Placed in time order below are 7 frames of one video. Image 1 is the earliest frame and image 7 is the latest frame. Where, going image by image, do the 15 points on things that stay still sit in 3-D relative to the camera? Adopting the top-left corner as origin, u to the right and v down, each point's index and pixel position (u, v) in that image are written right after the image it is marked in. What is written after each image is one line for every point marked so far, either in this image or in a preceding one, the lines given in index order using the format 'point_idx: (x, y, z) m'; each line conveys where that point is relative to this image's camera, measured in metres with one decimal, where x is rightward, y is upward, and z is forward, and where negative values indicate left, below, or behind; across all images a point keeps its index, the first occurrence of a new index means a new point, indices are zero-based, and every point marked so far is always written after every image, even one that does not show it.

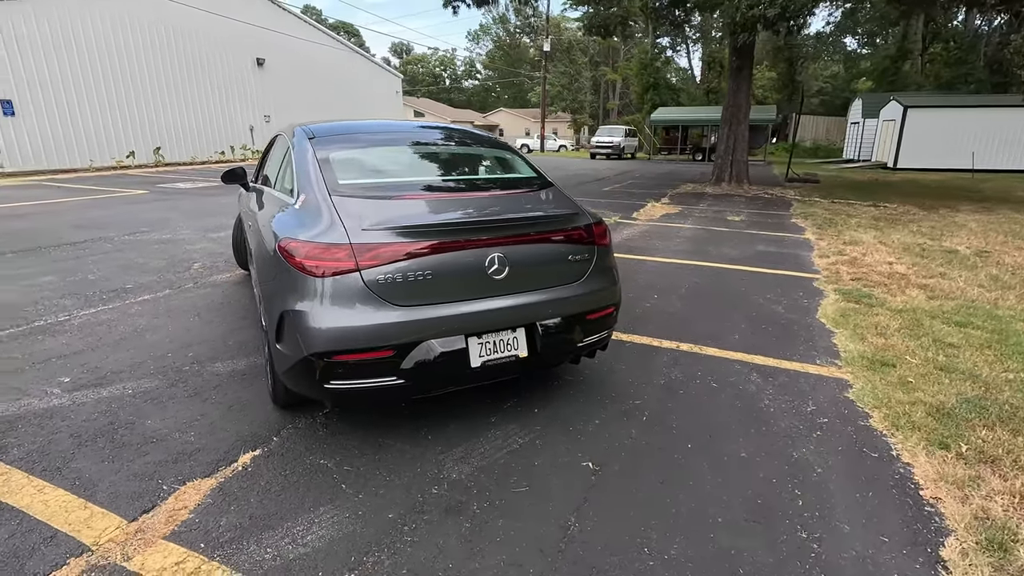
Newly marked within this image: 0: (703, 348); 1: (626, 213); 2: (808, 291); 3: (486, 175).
0: (+1.3, -0.4, +3.6) m
1: (+2.1, +1.4, +9.8) m
2: (+2.8, 0.0, +5.0) m
3: (-0.2, +0.7, +3.2) m
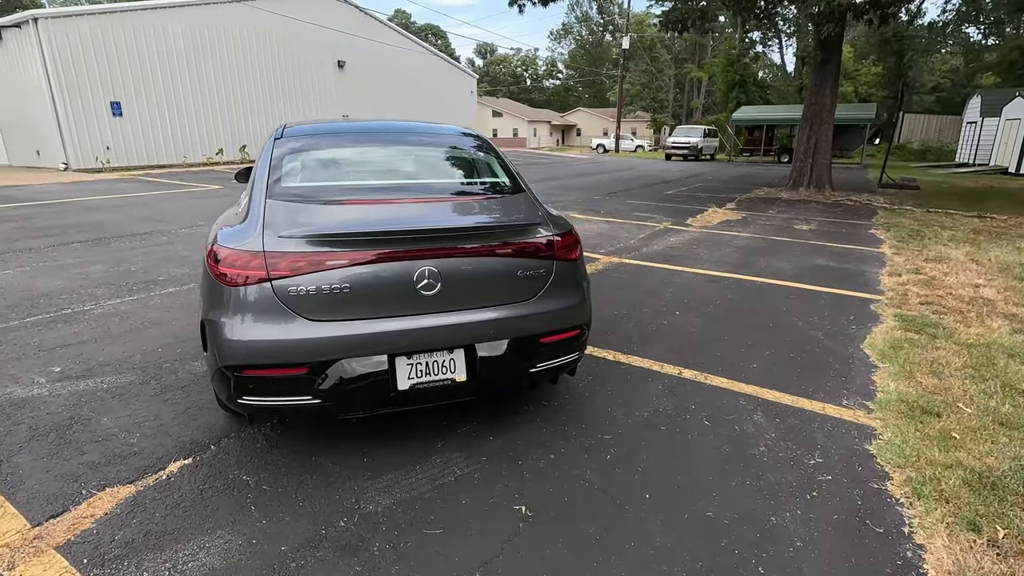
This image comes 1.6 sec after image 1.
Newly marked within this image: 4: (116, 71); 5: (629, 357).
0: (+1.2, -0.5, +3.2) m
1: (+2.9, +1.2, +9.2) m
2: (+2.9, -0.2, +4.4) m
3: (-0.3, +0.6, +3.0) m
4: (-11.9, +6.5, +16.0) m
5: (+0.8, -0.4, +3.5) m
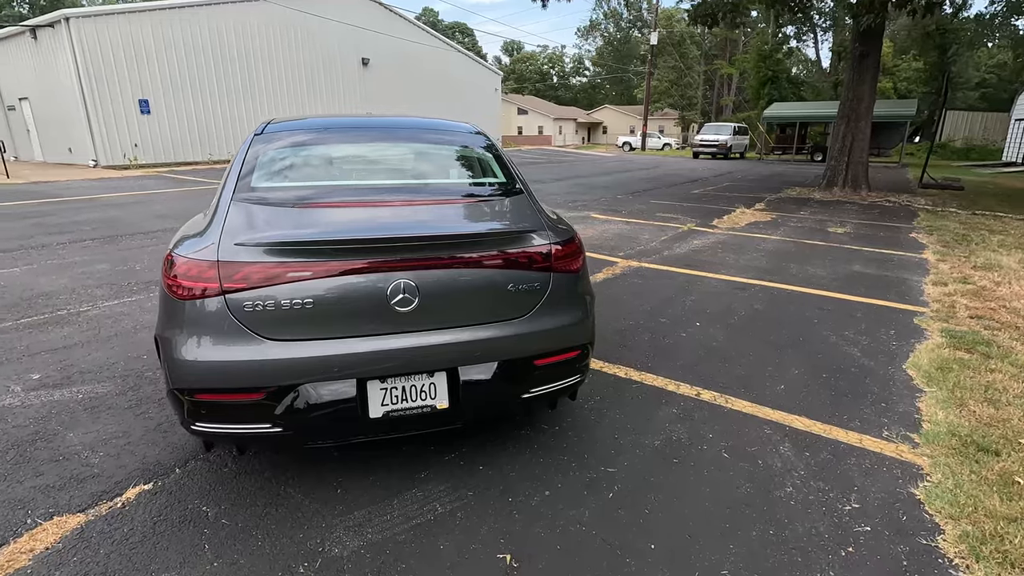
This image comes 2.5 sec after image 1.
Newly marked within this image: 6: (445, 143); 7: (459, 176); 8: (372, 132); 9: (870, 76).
0: (+1.2, -0.6, +2.9) m
1: (+3.2, +1.1, +8.8) m
2: (+2.9, -0.3, +4.0) m
3: (-0.3, +0.5, +2.8) m
4: (-11.2, +6.7, +16.2) m
5: (+0.8, -0.5, +3.2) m
6: (-0.4, +0.8, +3.1) m
7: (-0.3, +0.6, +2.8) m
8: (-0.8, +0.9, +3.1) m
9: (+7.8, +4.6, +11.6) m
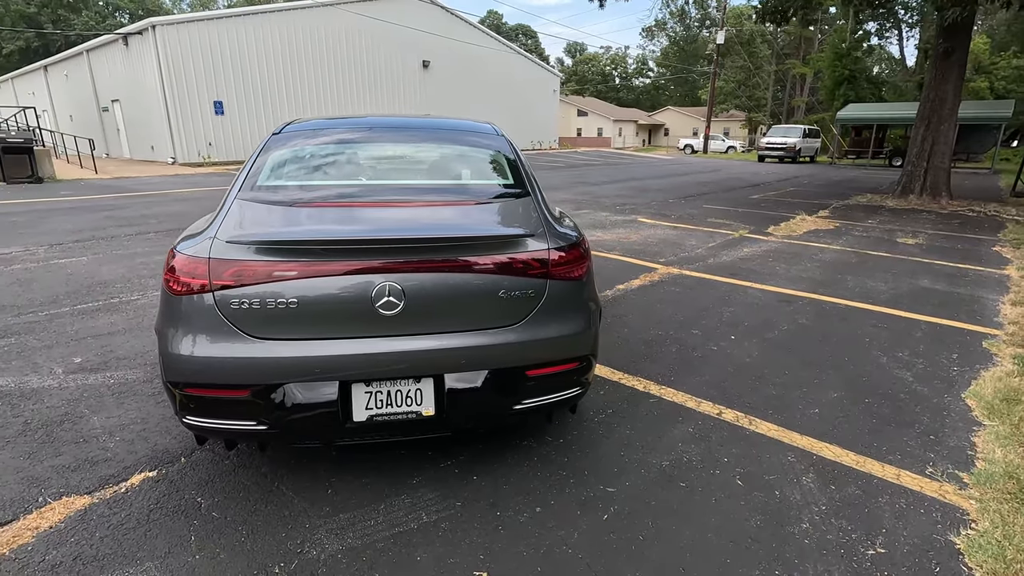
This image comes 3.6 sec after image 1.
0: (+1.2, -0.7, +2.7) m
1: (+3.9, +1.0, +8.4) m
2: (+3.1, -0.4, +3.6) m
3: (-0.2, +0.5, +2.7) m
4: (-9.5, +7.0, +17.2) m
5: (+0.8, -0.6, +3.0) m
6: (-0.3, +0.8, +3.1) m
7: (-0.2, +0.6, +2.8) m
8: (-0.7, +0.9, +3.1) m
9: (+8.9, +4.3, +10.7) m
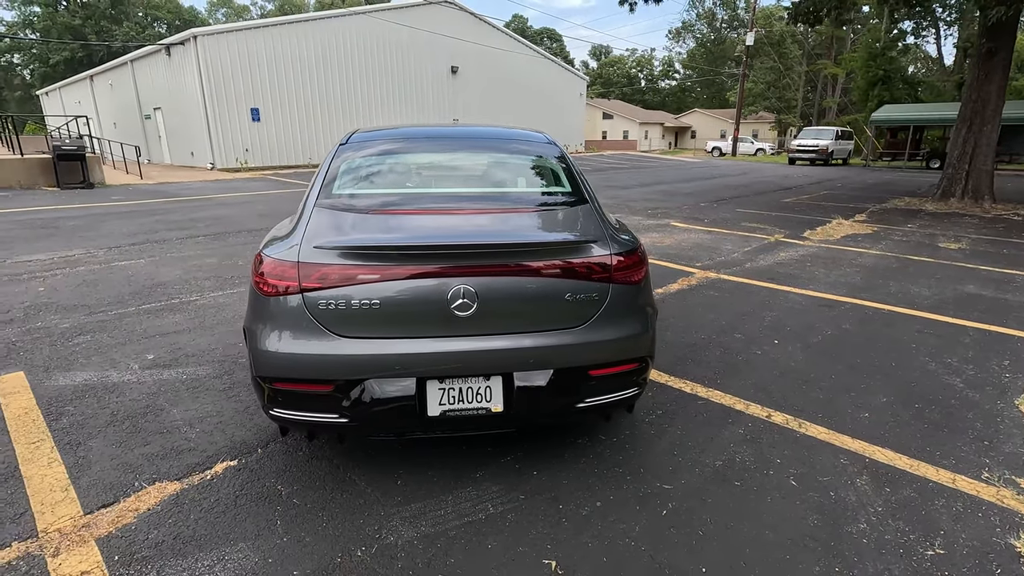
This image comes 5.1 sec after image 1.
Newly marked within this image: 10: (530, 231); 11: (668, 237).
0: (+1.5, -0.7, +2.7) m
1: (+4.4, +0.9, +8.3) m
2: (+3.4, -0.5, +3.6) m
3: (+0.1, +0.5, +2.8) m
4: (-8.5, +6.9, +17.8) m
5: (+1.1, -0.6, +3.1) m
6: (0.0, +0.8, +3.2) m
7: (+0.1, +0.6, +2.9) m
8: (-0.4, +0.9, +3.2) m
9: (+9.5, +4.2, +10.4) m
10: (+0.1, +0.2, +2.1) m
11: (+2.2, +0.7, +7.6) m
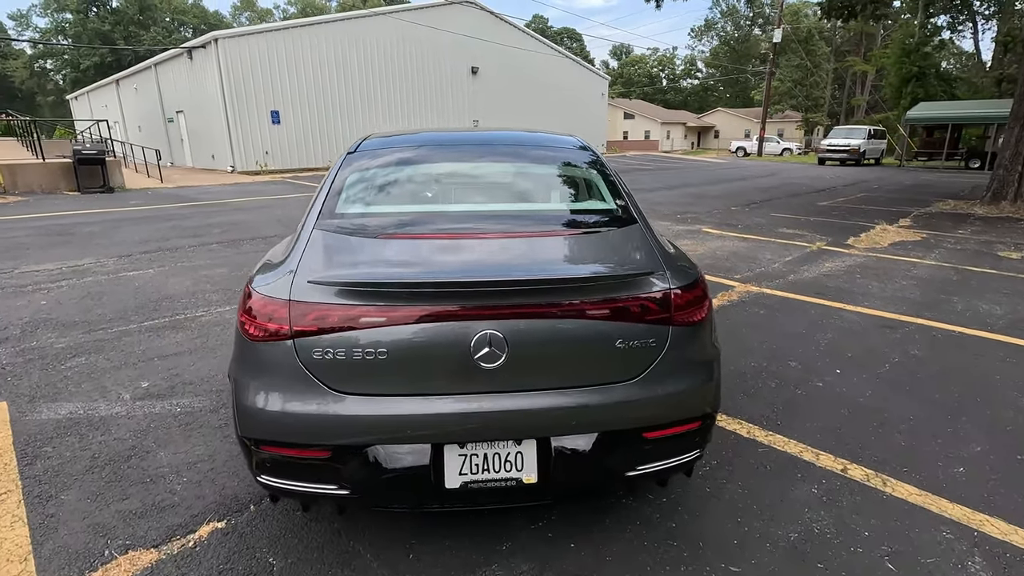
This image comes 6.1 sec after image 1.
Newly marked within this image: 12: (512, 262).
0: (+1.6, -0.8, +2.3) m
1: (+4.8, +0.7, +7.8) m
2: (+3.6, -0.6, +3.1) m
3: (+0.2, +0.4, +2.4) m
4: (-7.8, +6.8, +17.7) m
5: (+1.3, -0.7, +2.6) m
6: (+0.2, +0.7, +2.8) m
7: (+0.2, +0.4, +2.5) m
8: (-0.2, +0.7, +2.8) m
9: (+9.9, +4.0, +9.7) m
10: (+0.2, +0.1, +1.8) m
11: (+2.5, +0.6, +7.1) m
12: (0.0, +0.1, +1.7) m
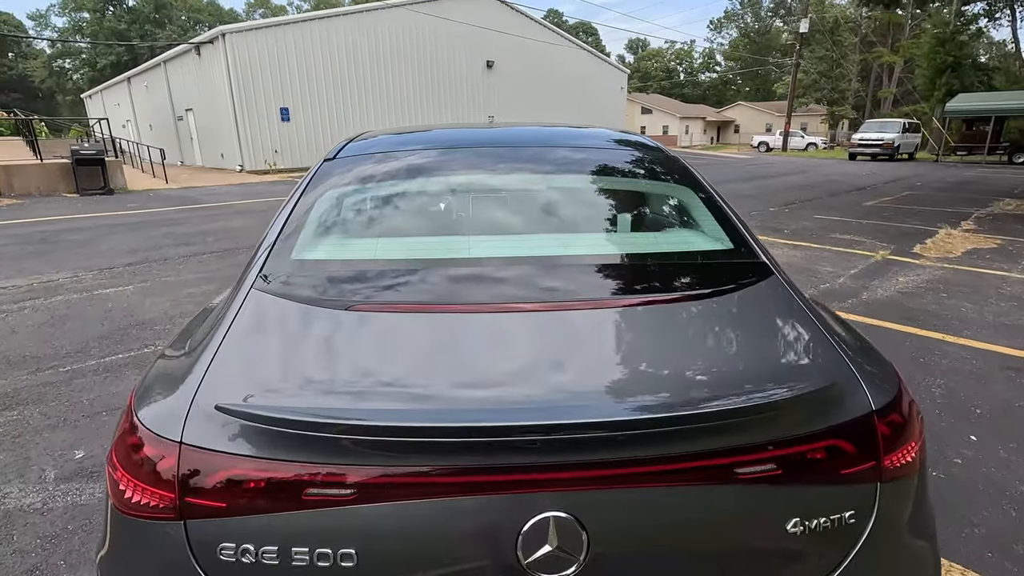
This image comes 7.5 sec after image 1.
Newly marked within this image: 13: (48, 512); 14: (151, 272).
0: (+1.8, -1.0, +1.5) m
1: (+5.1, +0.6, +6.9) m
2: (+3.7, -0.8, +2.3) m
3: (+0.4, +0.2, +1.7) m
4: (-7.3, +6.7, +17.1) m
5: (+1.4, -0.9, +1.9) m
6: (+0.4, +0.5, +2.0) m
7: (+0.4, +0.2, +1.8) m
8: (0.0, +0.5, +2.1) m
9: (+10.3, +3.8, +8.7) m
10: (+0.3, -0.1, +1.0) m
11: (+2.8, +0.4, +6.3) m
12: (+0.1, -0.1, +1.0) m
13: (-1.8, -0.9, +2.1) m
14: (-3.8, +0.2, +5.6) m
